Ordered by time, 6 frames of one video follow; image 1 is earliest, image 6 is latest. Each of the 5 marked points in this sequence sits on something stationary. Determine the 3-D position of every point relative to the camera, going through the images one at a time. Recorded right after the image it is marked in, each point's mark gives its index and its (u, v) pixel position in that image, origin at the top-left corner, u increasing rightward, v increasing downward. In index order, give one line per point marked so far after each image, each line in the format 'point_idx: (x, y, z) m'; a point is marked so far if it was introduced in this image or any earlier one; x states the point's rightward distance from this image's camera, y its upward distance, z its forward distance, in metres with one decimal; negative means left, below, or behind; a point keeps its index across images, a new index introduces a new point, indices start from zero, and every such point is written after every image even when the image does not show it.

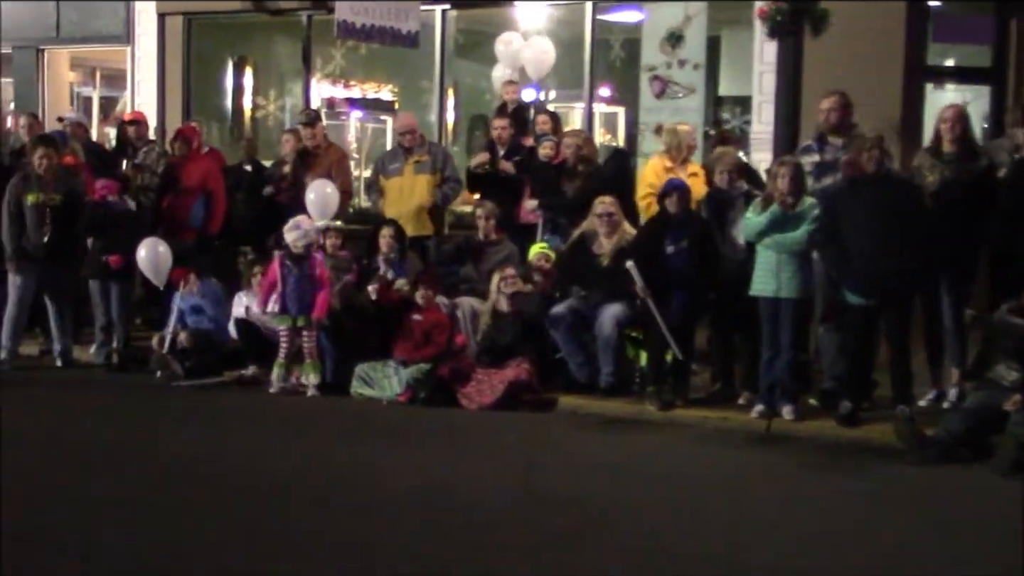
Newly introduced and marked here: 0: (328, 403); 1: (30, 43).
0: (-1.3, -0.8, +10.5) m
1: (-6.1, +3.1, +18.3) m
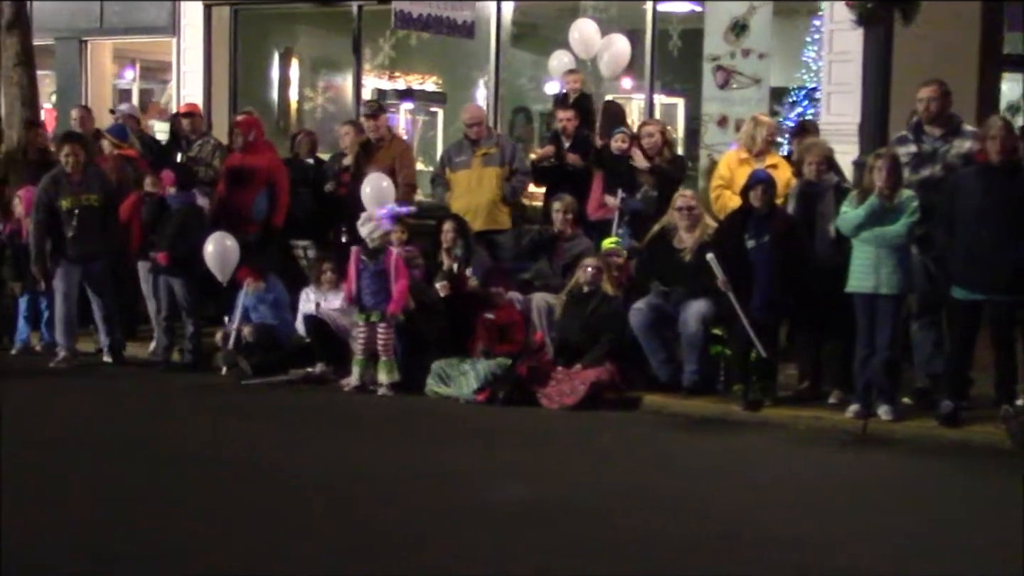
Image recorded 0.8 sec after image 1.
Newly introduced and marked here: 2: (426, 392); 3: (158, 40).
0: (-0.8, -0.8, +10.2) m
1: (-5.4, +3.2, +18.1) m
2: (-0.6, -0.7, +10.3) m
3: (-4.3, +3.0, +17.5) m
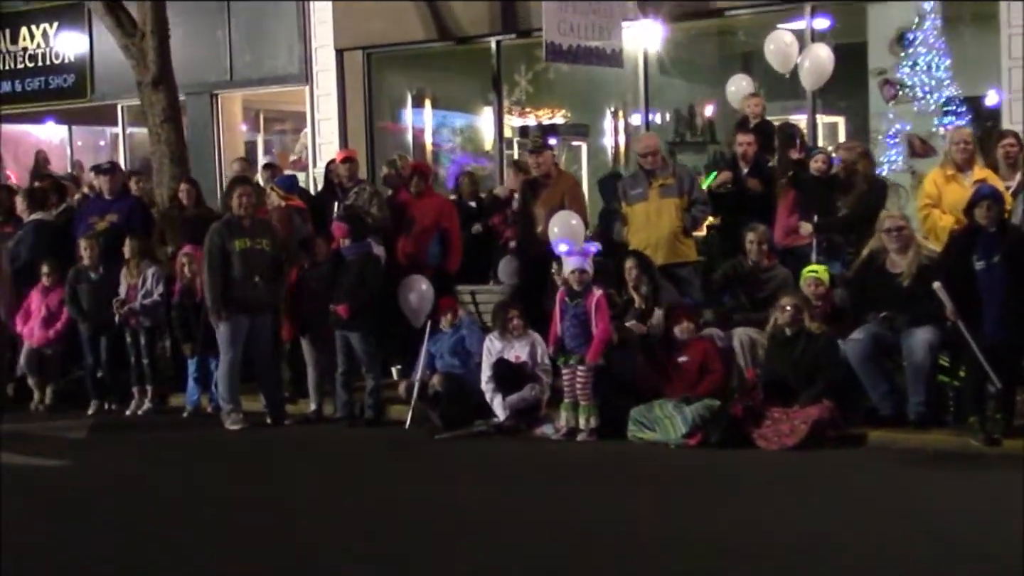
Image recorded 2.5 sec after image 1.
0: (+0.6, -1.1, +9.7) m
1: (-3.8, +2.5, +17.9) m
2: (+0.8, -1.0, +9.8) m
3: (-2.6, +2.4, +17.3) m
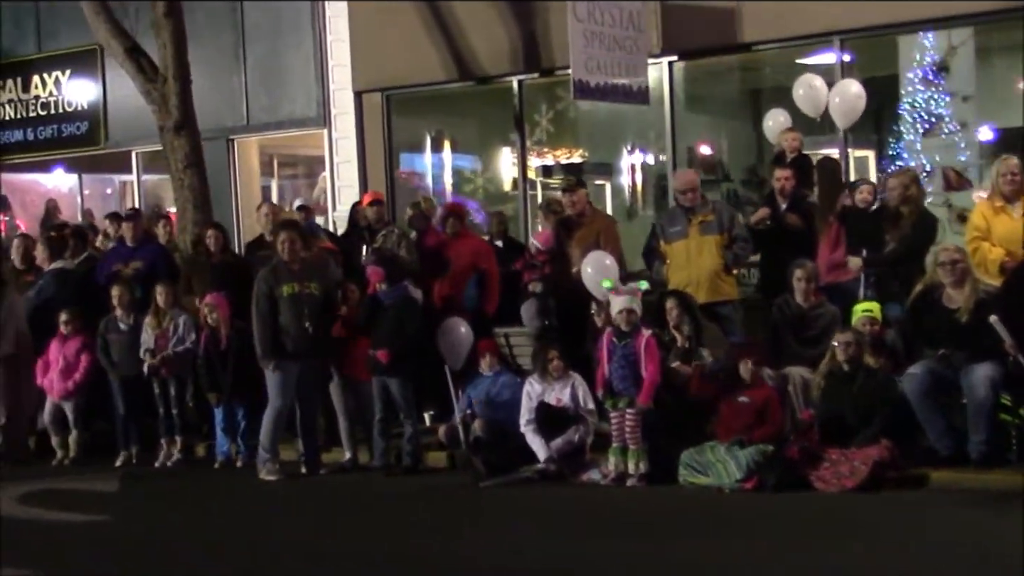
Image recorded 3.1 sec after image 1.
0: (+0.9, -1.3, +9.4) m
1: (-3.6, +1.9, +17.7) m
2: (+1.1, -1.3, +9.5) m
3: (-2.4, +1.8, +17.1) m
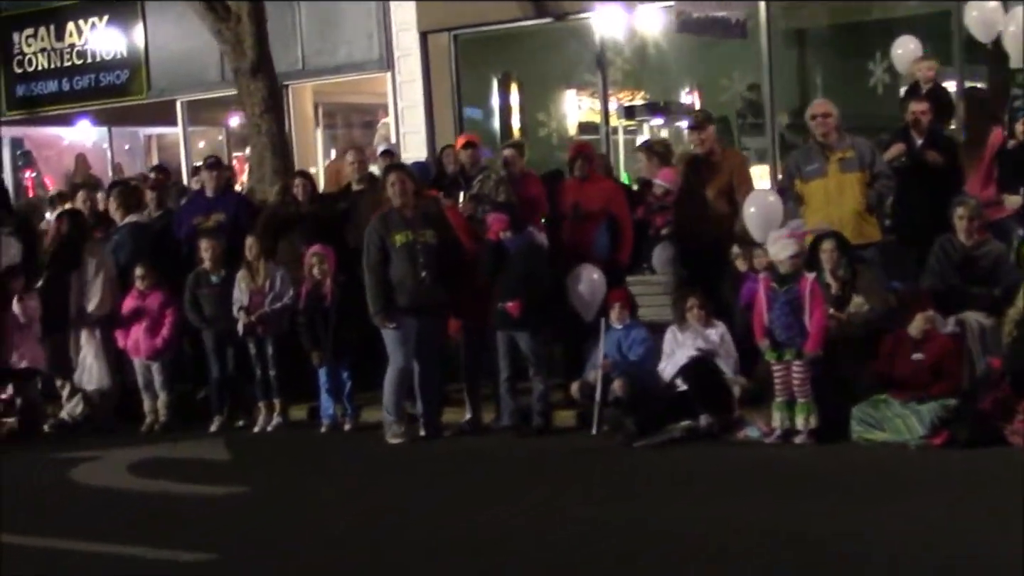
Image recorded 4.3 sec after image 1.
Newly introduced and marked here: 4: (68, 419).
0: (+1.9, -1.0, +8.7) m
1: (-2.8, +2.4, +16.8) m
2: (+2.0, -0.9, +8.8) m
3: (-1.6, +2.4, +16.2) m
4: (-3.7, -1.1, +11.9) m
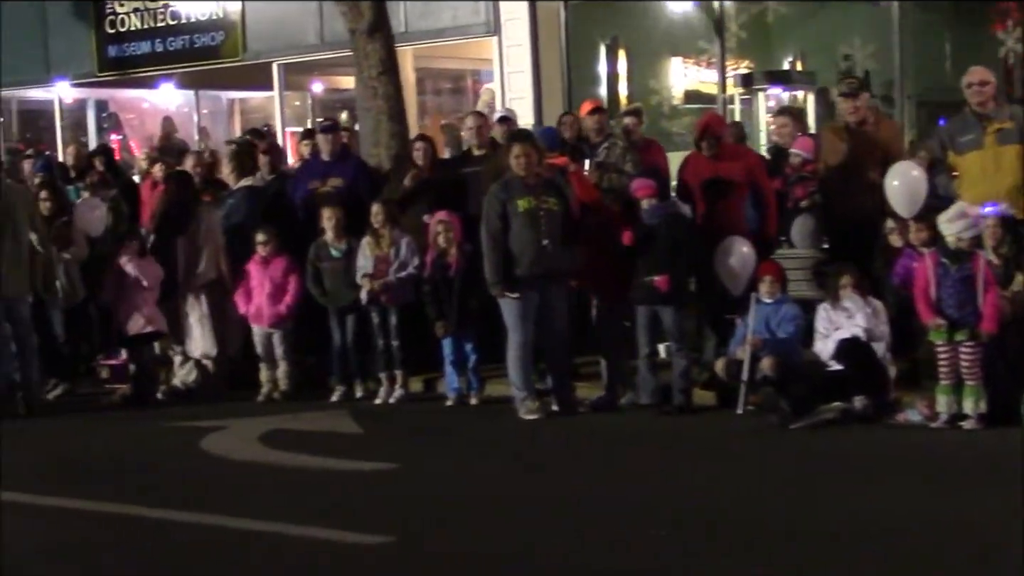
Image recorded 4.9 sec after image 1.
0: (+2.7, -0.8, +8.3) m
1: (-1.6, +2.8, +16.5) m
2: (+2.9, -0.8, +8.3) m
3: (-0.4, +2.7, +15.8) m
4: (-2.7, -0.8, +11.7) m
